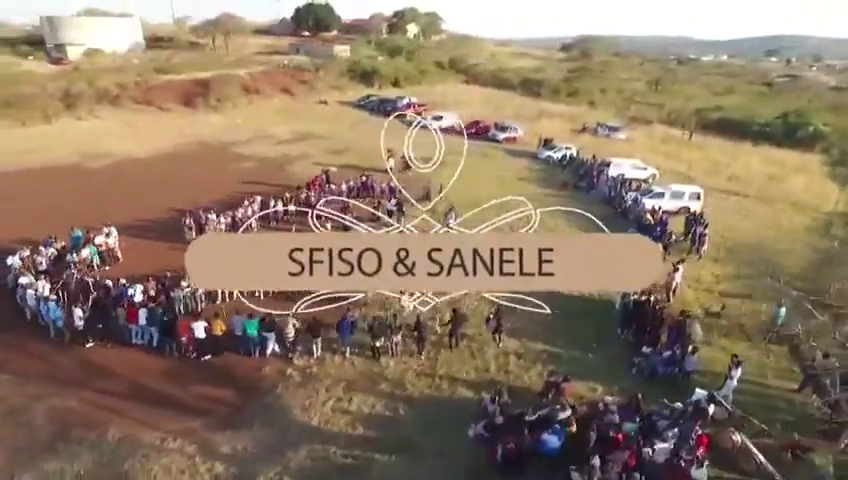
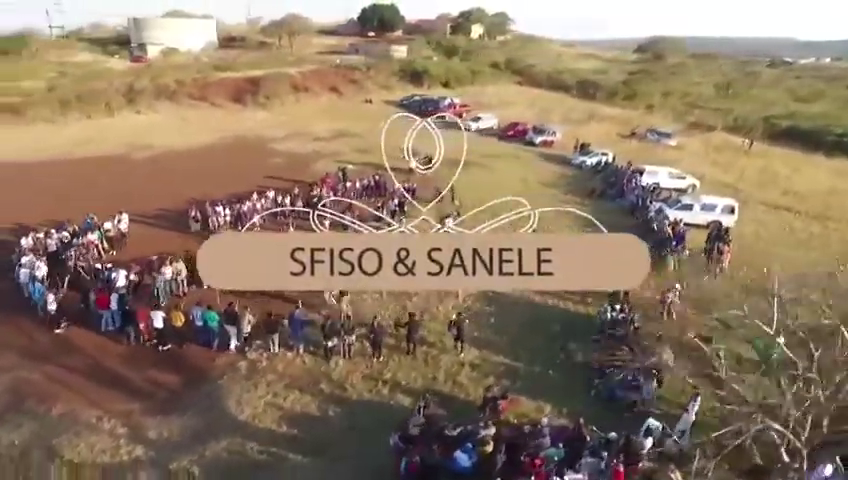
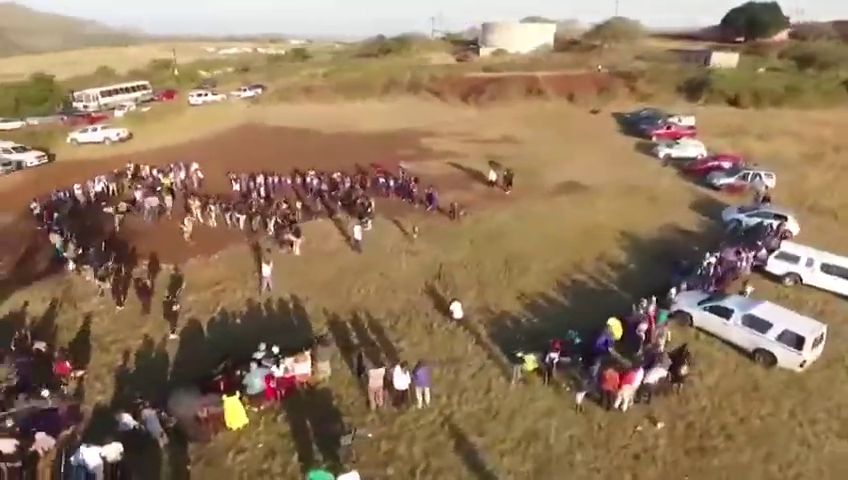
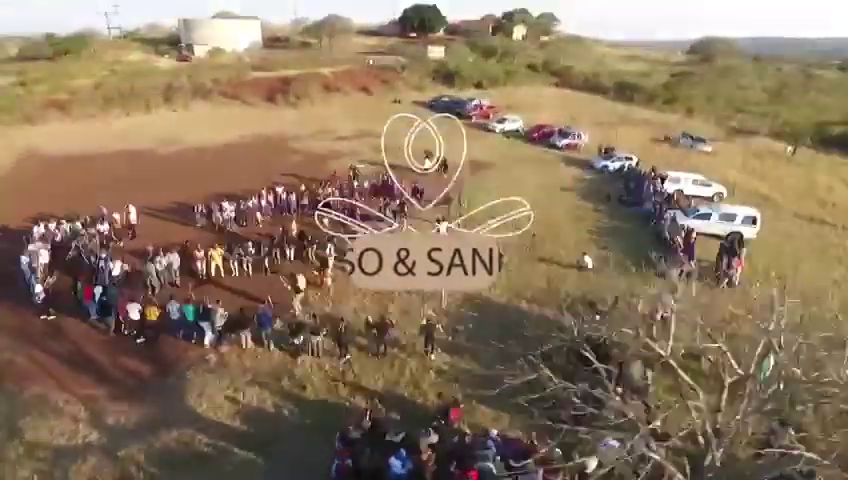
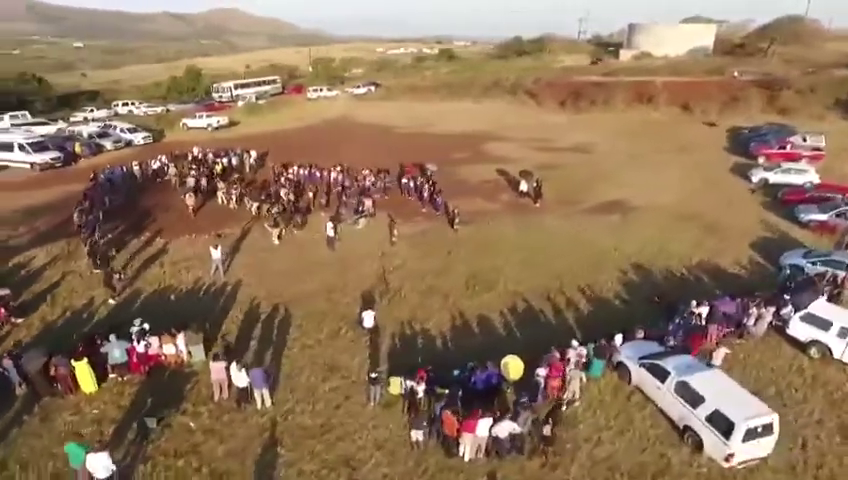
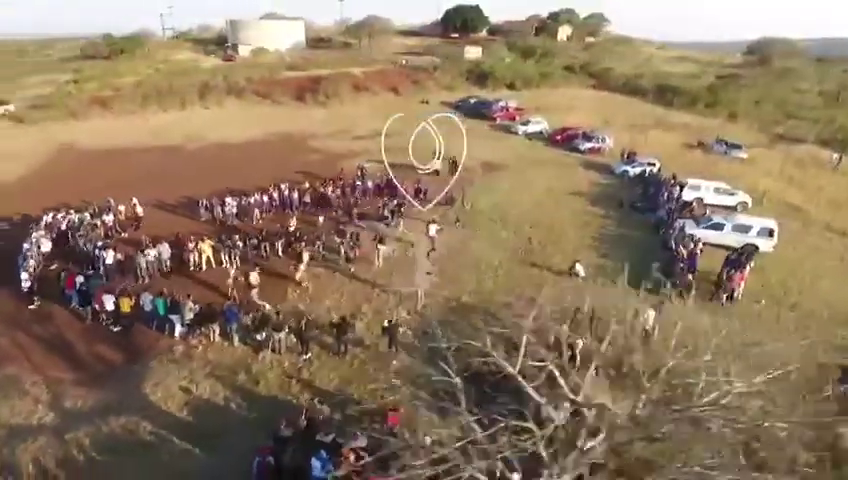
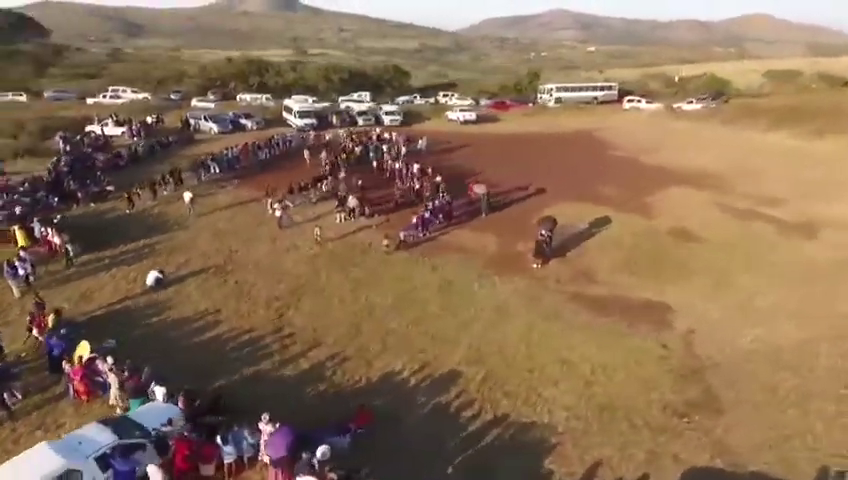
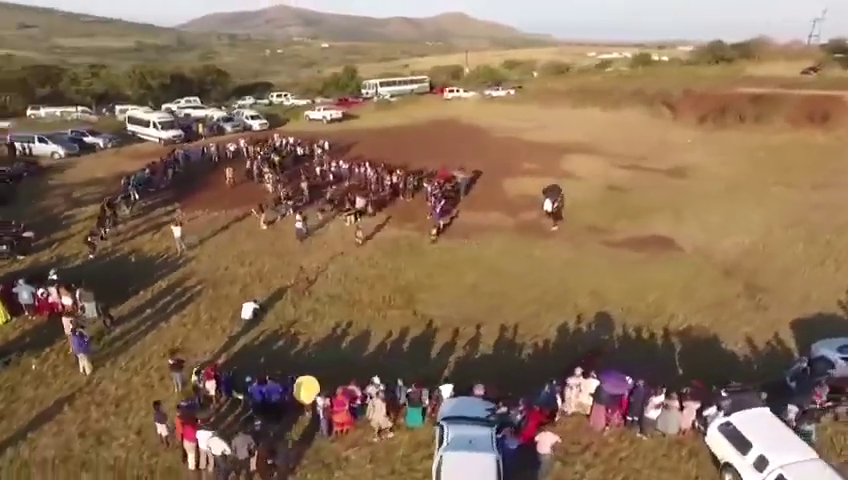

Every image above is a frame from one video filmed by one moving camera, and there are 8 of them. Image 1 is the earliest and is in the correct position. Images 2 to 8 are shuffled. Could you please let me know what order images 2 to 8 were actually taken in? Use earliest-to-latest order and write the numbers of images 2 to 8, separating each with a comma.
2, 4, 6, 3, 5, 8, 7
